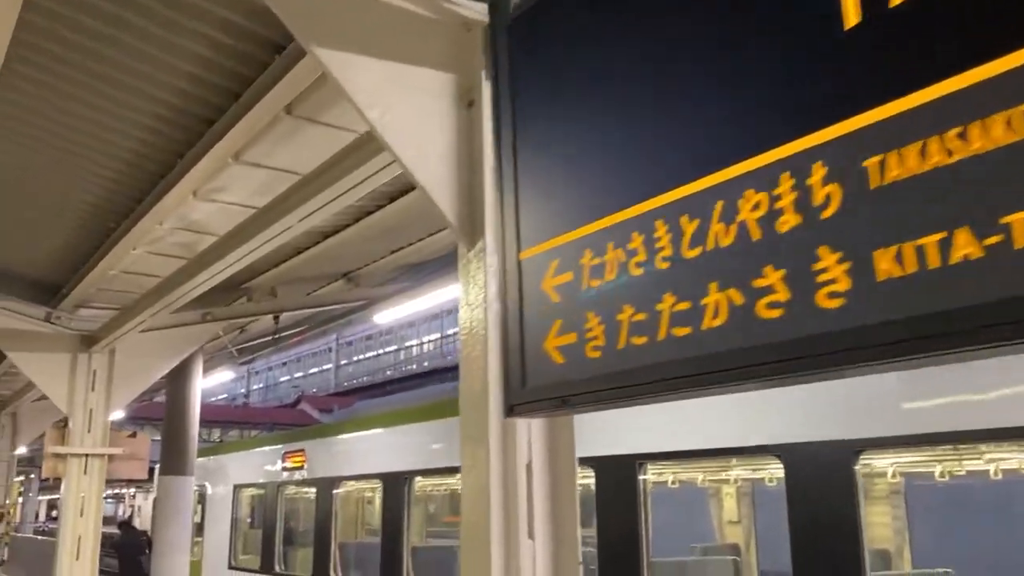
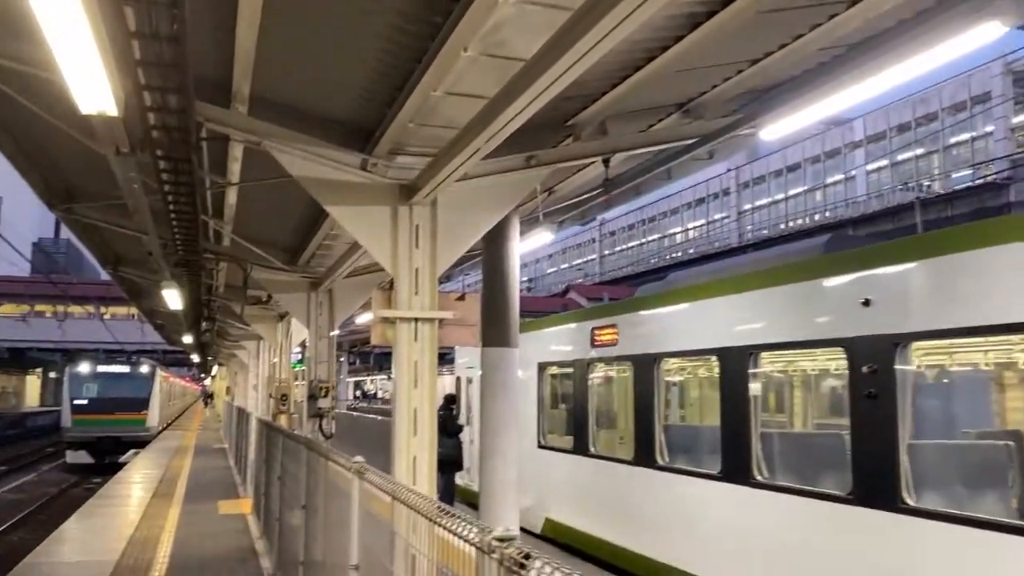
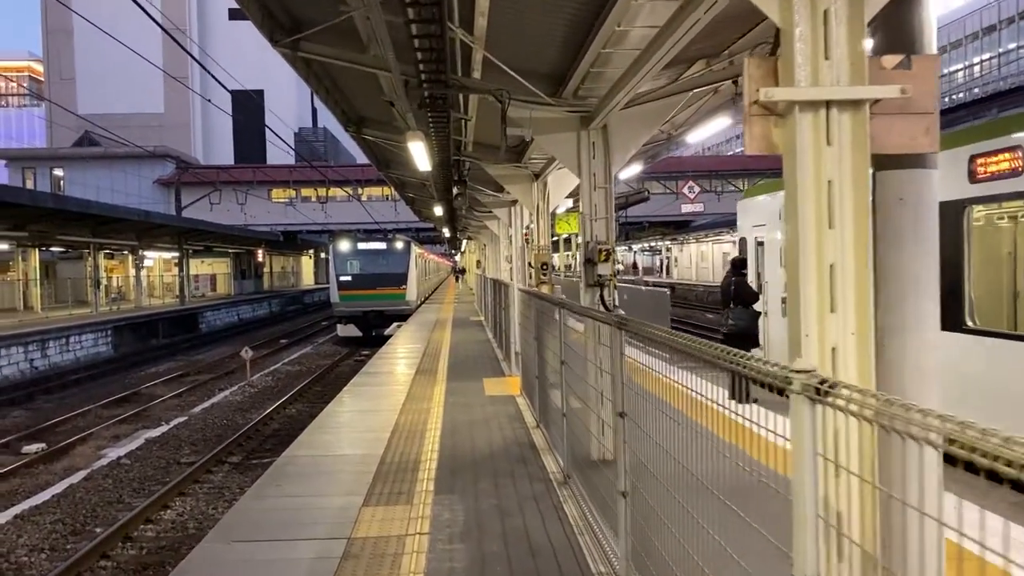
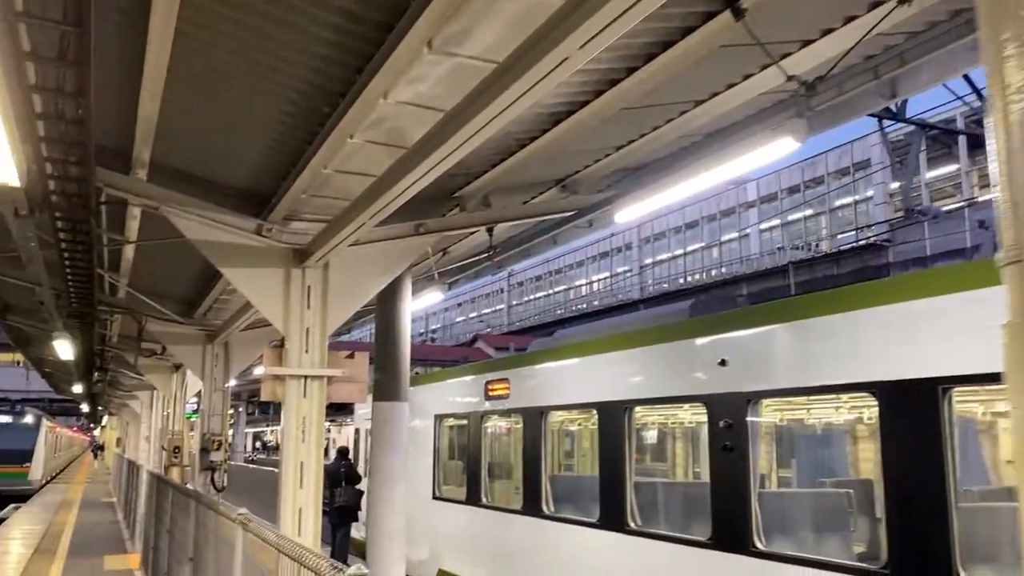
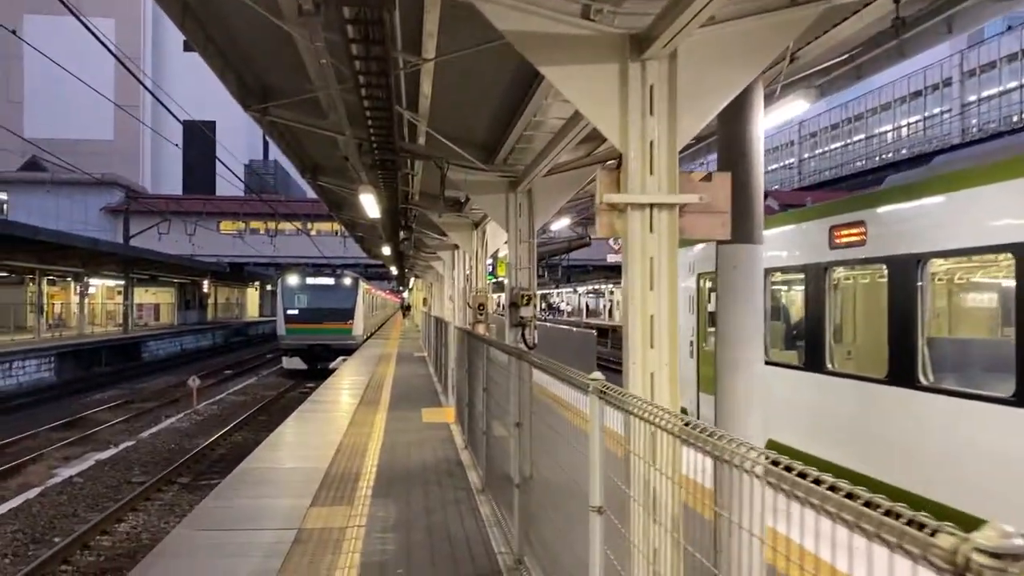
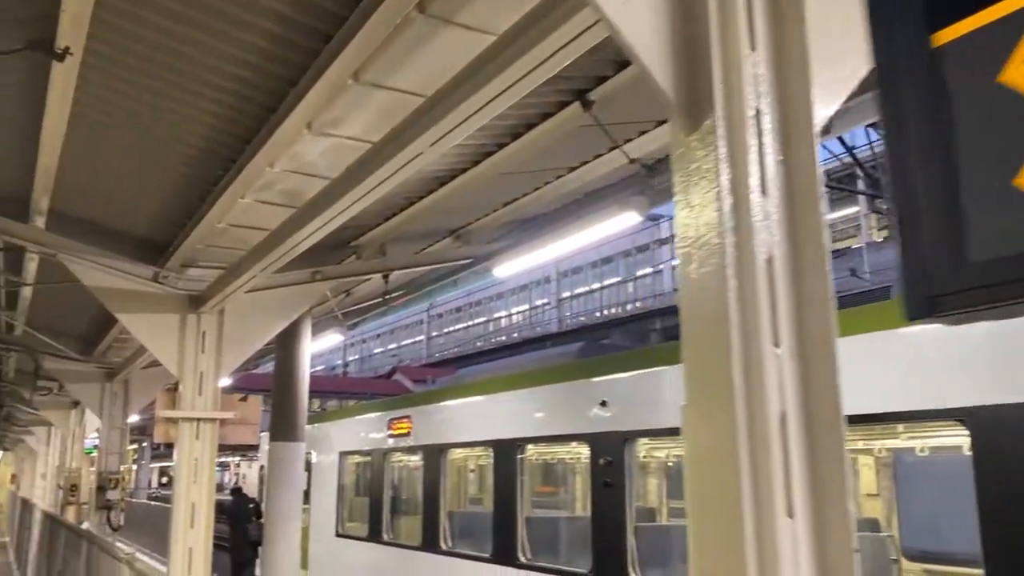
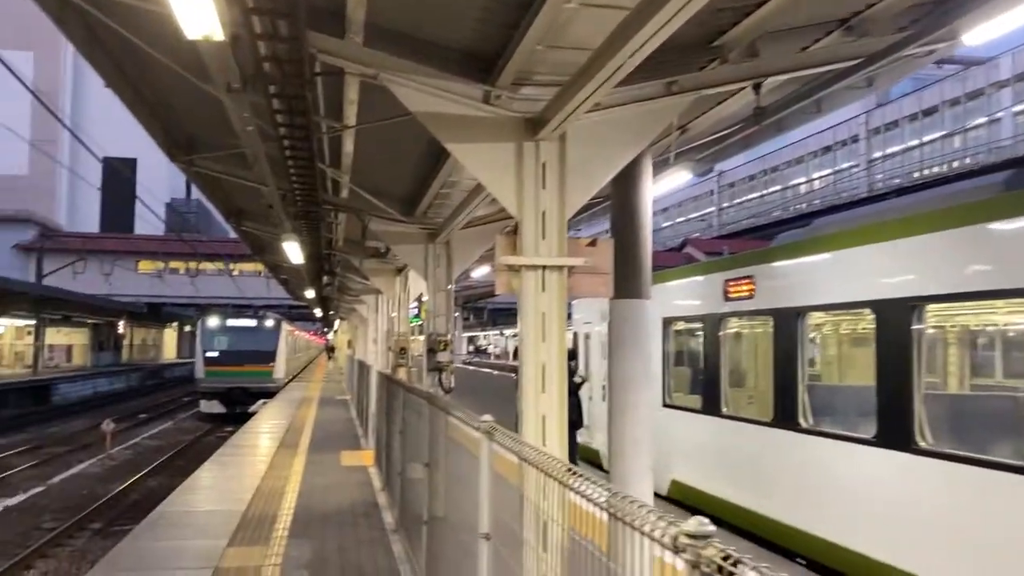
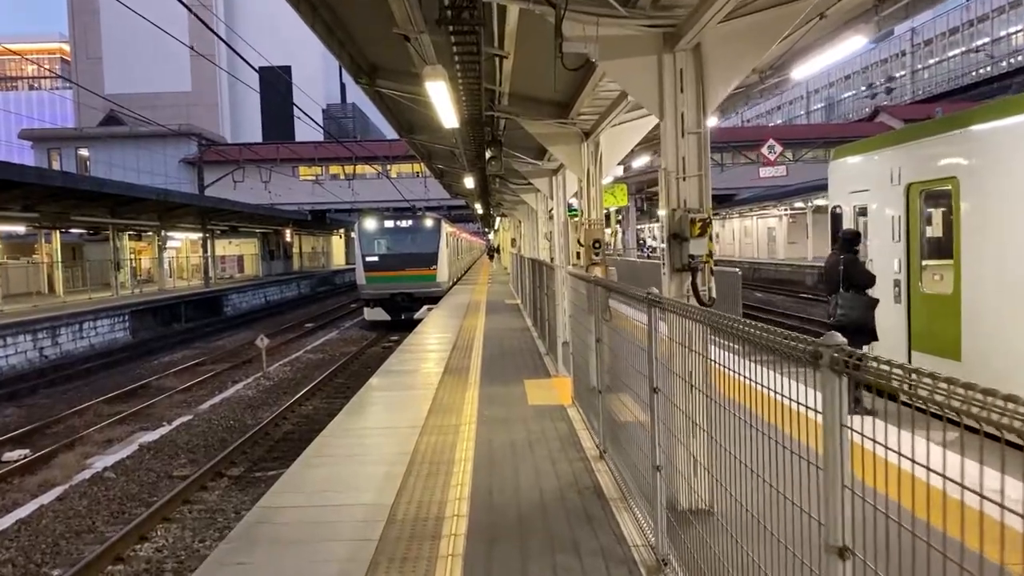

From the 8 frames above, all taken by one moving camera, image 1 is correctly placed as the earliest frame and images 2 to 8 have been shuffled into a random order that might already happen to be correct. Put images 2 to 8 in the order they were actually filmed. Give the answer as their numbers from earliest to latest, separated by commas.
6, 4, 2, 7, 5, 3, 8
